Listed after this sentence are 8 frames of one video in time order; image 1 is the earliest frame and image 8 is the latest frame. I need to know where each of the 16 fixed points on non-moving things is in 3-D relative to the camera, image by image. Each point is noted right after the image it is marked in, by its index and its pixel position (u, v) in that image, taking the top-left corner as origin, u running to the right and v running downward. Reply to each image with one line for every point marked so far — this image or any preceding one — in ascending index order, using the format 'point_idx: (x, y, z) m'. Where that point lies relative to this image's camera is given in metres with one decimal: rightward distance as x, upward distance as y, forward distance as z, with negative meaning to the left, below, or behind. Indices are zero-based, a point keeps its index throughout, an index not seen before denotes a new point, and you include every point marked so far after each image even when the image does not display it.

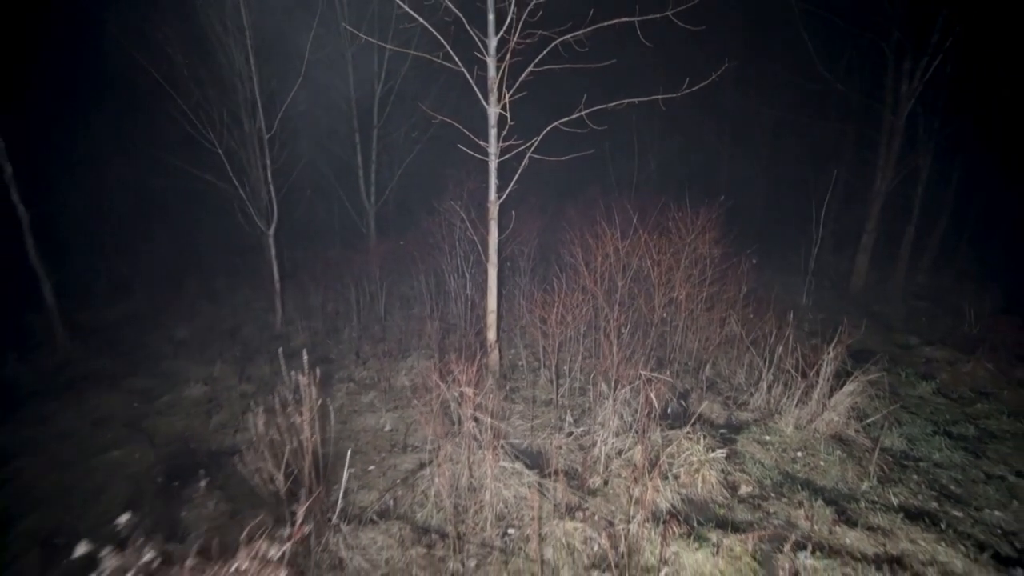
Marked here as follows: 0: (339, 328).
0: (-4.1, -1.0, +8.6) m
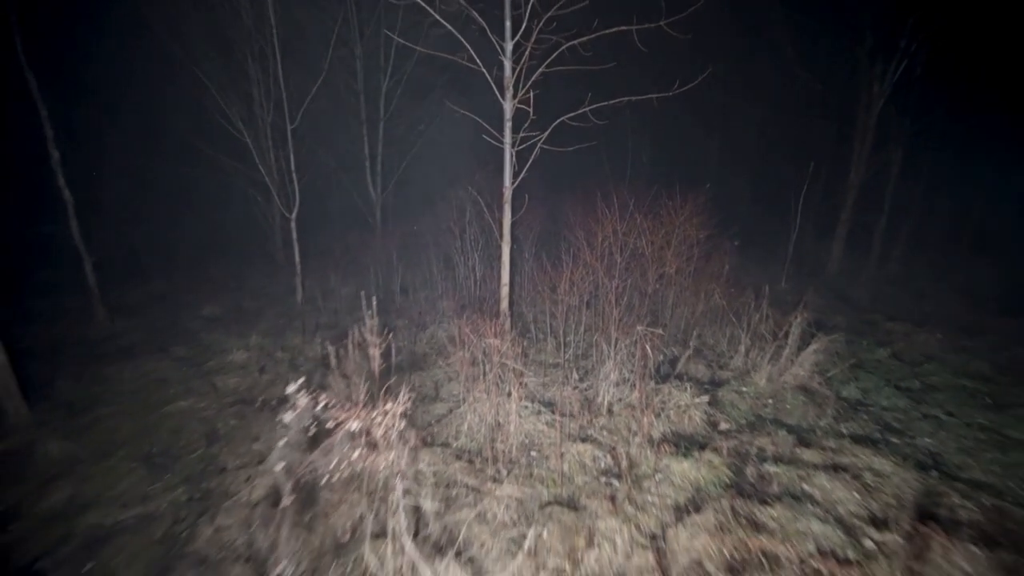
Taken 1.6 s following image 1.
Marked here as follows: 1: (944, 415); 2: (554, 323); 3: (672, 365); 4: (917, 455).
0: (-3.9, -0.5, +9.4) m
1: (+7.2, -2.1, +6.2) m
2: (+0.8, -0.8, +7.6) m
3: (+3.0, -1.4, +6.8) m
4: (+5.5, -2.3, +5.1) m
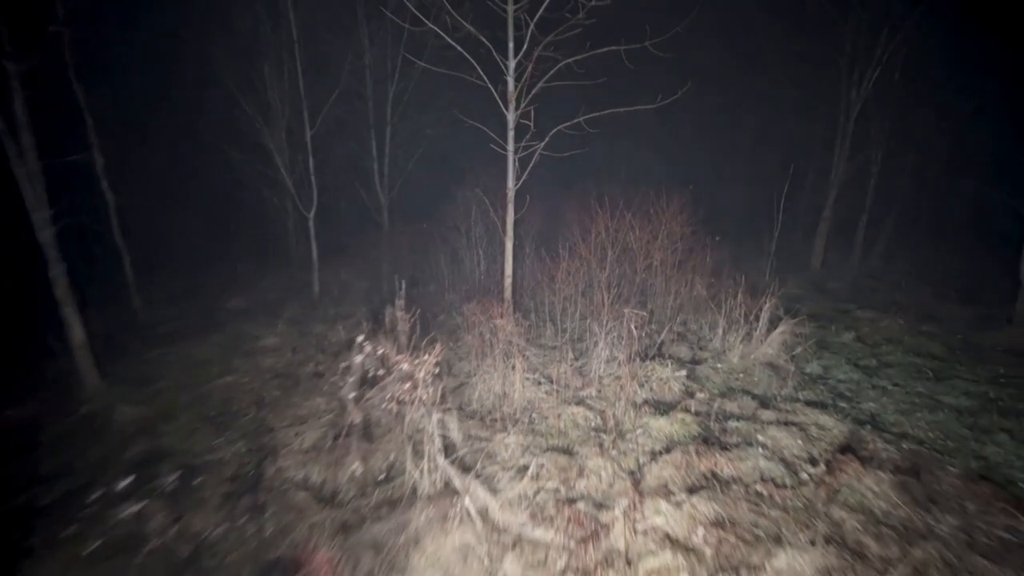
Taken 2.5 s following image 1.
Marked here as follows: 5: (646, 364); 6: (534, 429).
0: (-3.9, -0.3, +10.3) m
1: (+7.2, -1.8, +7.1) m
2: (+0.9, -0.6, +8.6) m
3: (+3.0, -1.2, +7.7) m
4: (+5.6, -2.0, +6.0) m
5: (+2.5, -1.4, +6.9) m
6: (+0.3, -1.9, +5.0) m
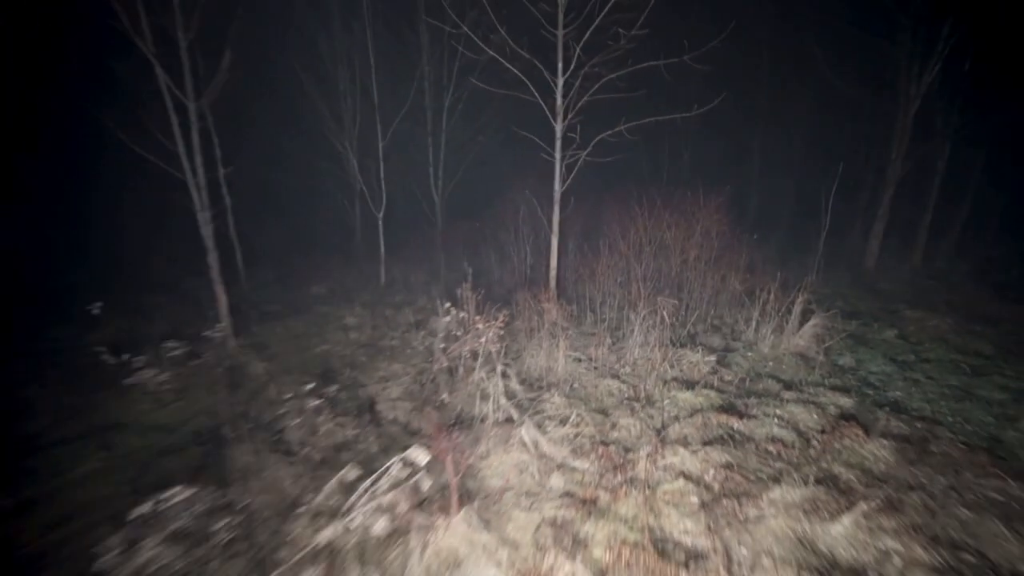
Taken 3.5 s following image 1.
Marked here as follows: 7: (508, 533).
0: (-2.5, 0.0, +11.7) m
1: (+8.1, -1.8, +7.4) m
2: (+2.0, -0.4, +9.5) m
3: (+4.1, -1.1, +8.4) m
4: (+6.4, -1.9, +6.5) m
5: (+3.5, -1.3, +7.7) m
6: (+1.0, -1.7, +6.1) m
7: (-0.1, -2.3, +3.4) m
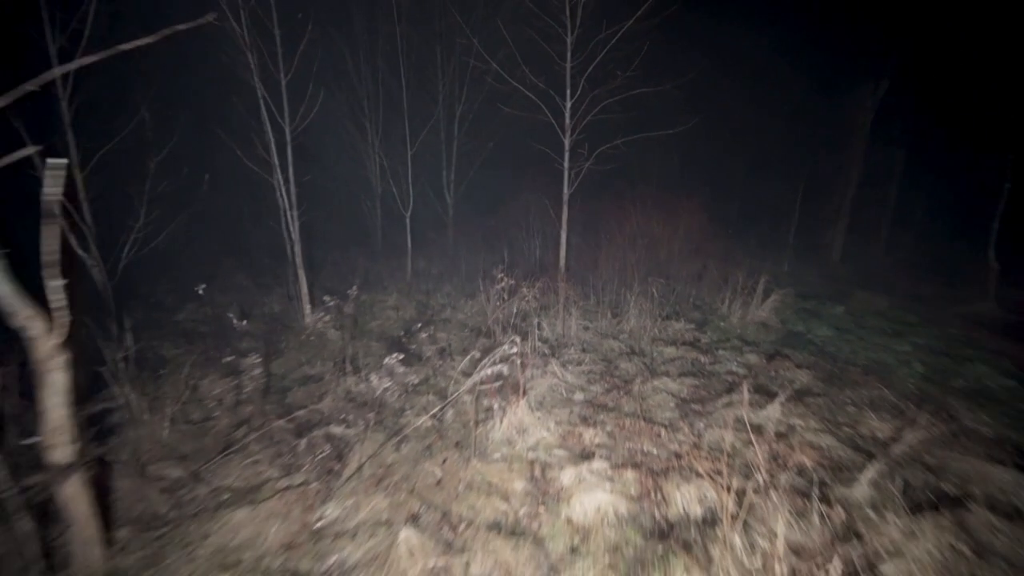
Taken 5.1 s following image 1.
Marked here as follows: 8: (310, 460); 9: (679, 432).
0: (-2.0, +0.4, +13.6) m
1: (+8.7, -1.3, +9.5) m
2: (+2.6, +0.1, +11.5) m
3: (+4.6, -0.6, +10.4) m
4: (+7.0, -1.5, +8.5) m
5: (+4.0, -0.8, +9.7) m
6: (+1.6, -1.3, +8.1) m
7: (+0.5, -1.8, +5.3) m
8: (-2.5, -2.2, +4.7) m
9: (+2.2, -1.9, +5.0) m
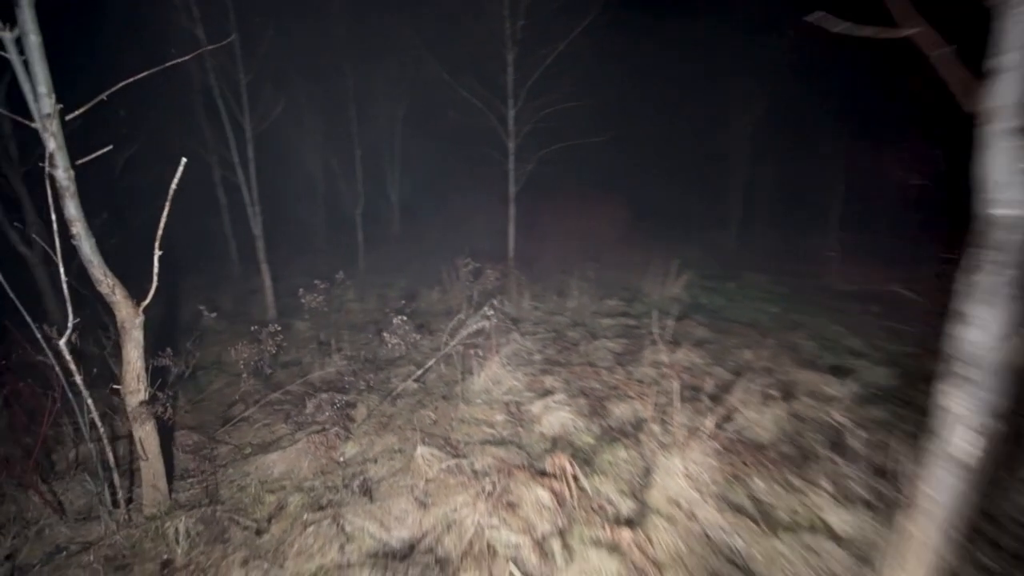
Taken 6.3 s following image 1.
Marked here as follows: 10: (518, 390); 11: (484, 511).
0: (-3.9, +0.7, +14.4) m
1: (+7.4, -0.6, +12.0) m
2: (+1.0, +0.5, +13.0) m
3: (+3.2, -0.1, +12.3) m
4: (+5.9, -0.8, +10.8) m
5: (+2.8, -0.3, +11.5) m
6: (+0.7, -0.9, +9.5) m
7: (+0.1, -1.4, +6.6) m
8: (-2.8, -1.9, +5.5) m
9: (+1.8, -1.5, +6.5) m
10: (+0.1, -1.7, +6.0) m
11: (-0.3, -2.2, +3.7) m
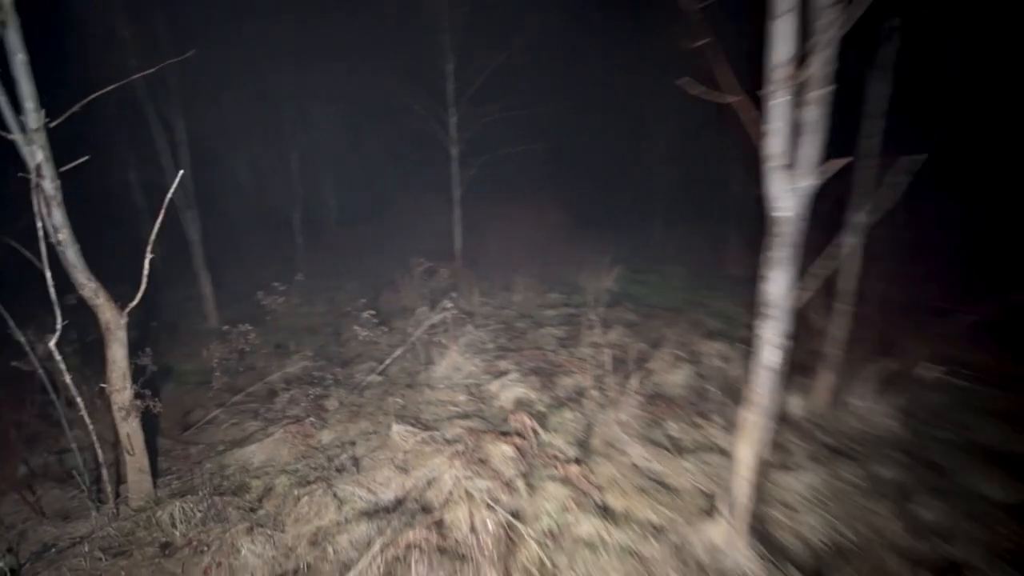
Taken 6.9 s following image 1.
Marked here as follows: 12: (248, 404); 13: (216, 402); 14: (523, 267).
0: (-6.0, +0.6, +14.4) m
1: (+5.6, -0.2, +13.8) m
2: (-0.9, +0.6, +13.8) m
3: (+1.4, +0.1, +13.5) m
4: (+4.3, -0.5, +12.4) m
5: (+1.1, -0.1, +12.6) m
6: (-0.6, -0.8, +10.3) m
7: (-0.7, -1.4, +7.3) m
8: (-3.4, -1.9, +5.8) m
9: (+1.0, -1.3, +7.5) m
10: (-0.6, -1.6, +6.8) m
11: (-0.6, -2.1, +4.5) m
12: (-4.3, -1.9, +6.1) m
13: (-5.0, -1.9, +6.2) m
14: (+0.4, +0.8, +13.9) m
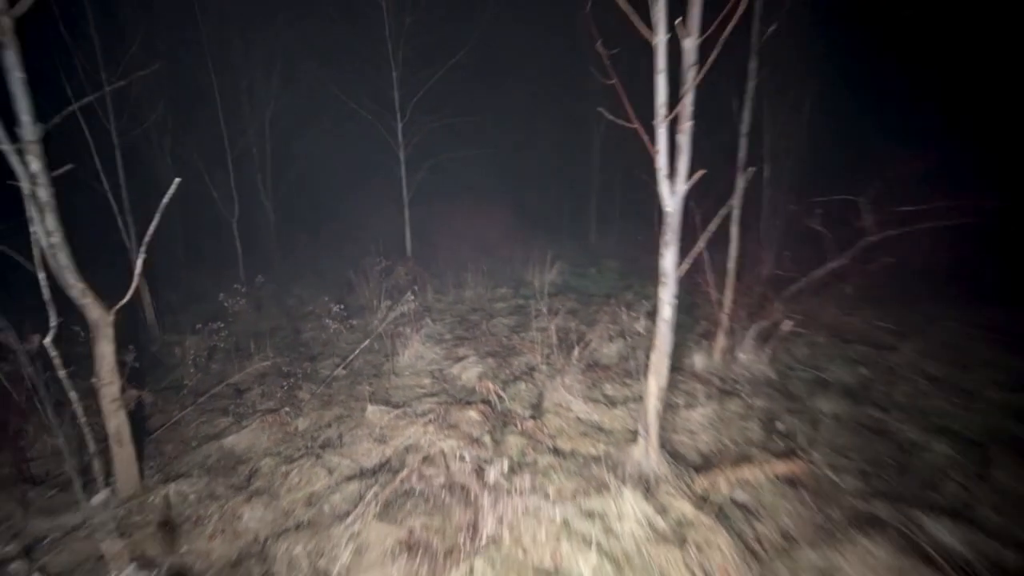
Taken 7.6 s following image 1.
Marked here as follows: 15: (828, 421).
0: (-7.9, +0.4, +14.3) m
1: (+3.7, +0.1, +15.4) m
2: (-2.8, +0.7, +14.4) m
3: (-0.5, +0.3, +14.4) m
4: (+2.6, -0.2, +13.7) m
5: (-0.6, 0.0, +13.5) m
6: (-2.0, -0.7, +10.9) m
7: (-1.7, -1.2, +8.0) m
8: (-4.1, -1.9, +6.1) m
9: (0.0, -1.1, +8.5) m
10: (-1.5, -1.5, +7.5) m
11: (-1.1, -2.0, +5.2) m
12: (-5.0, -1.9, +6.3) m
13: (-5.6, -2.0, +6.3) m
14: (-1.5, +0.9, +14.7) m
15: (+4.2, -1.8, +5.0) m
